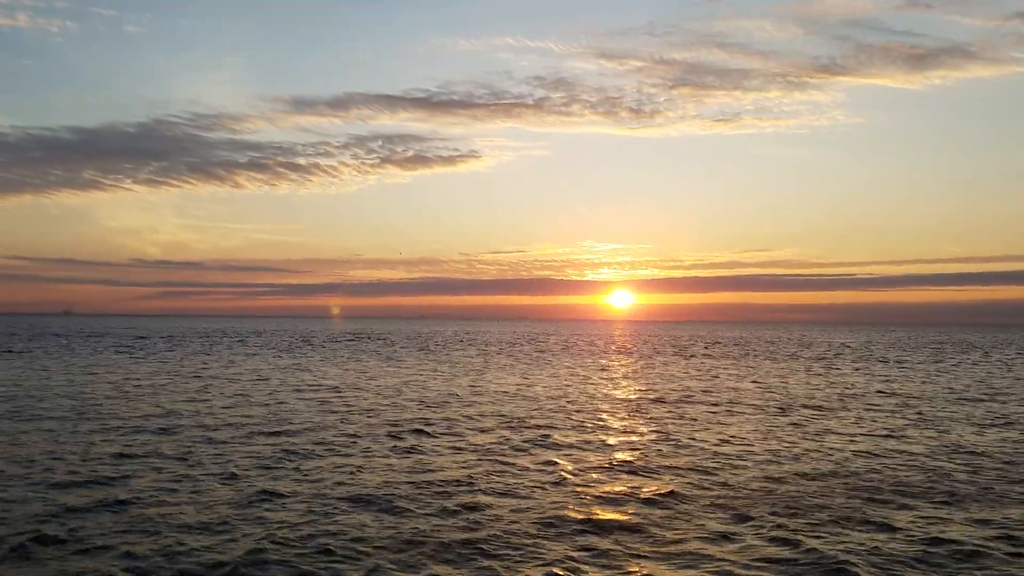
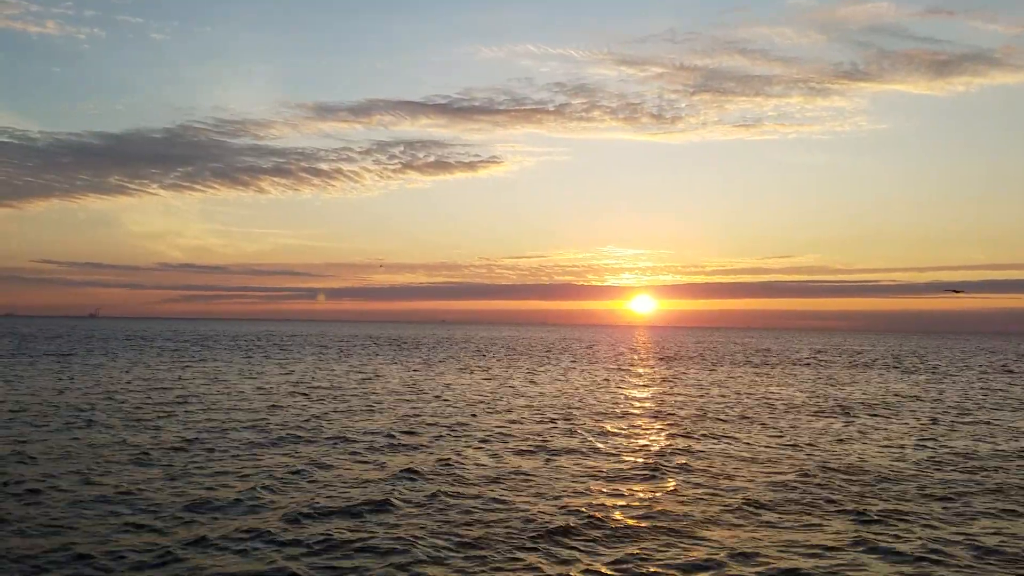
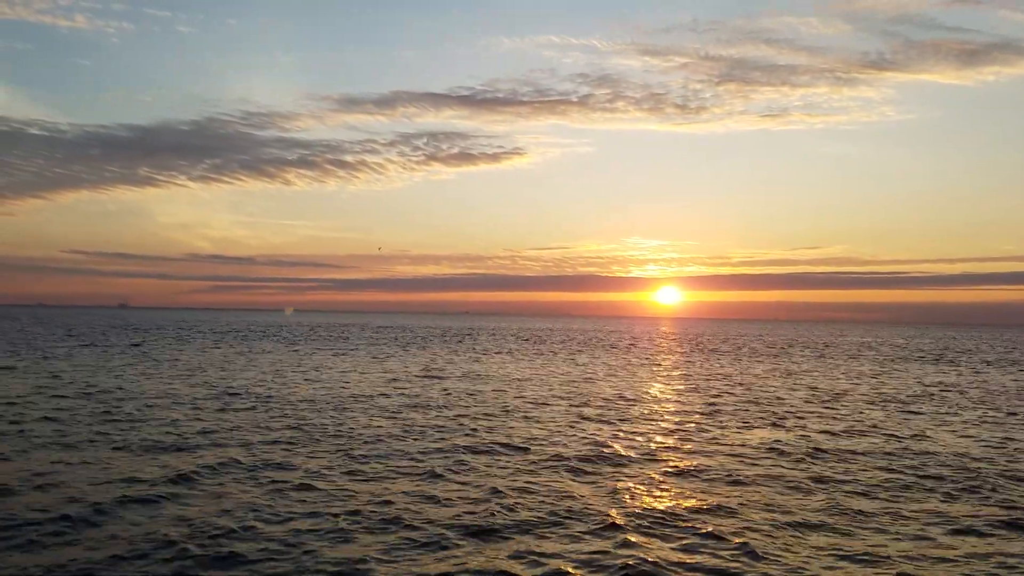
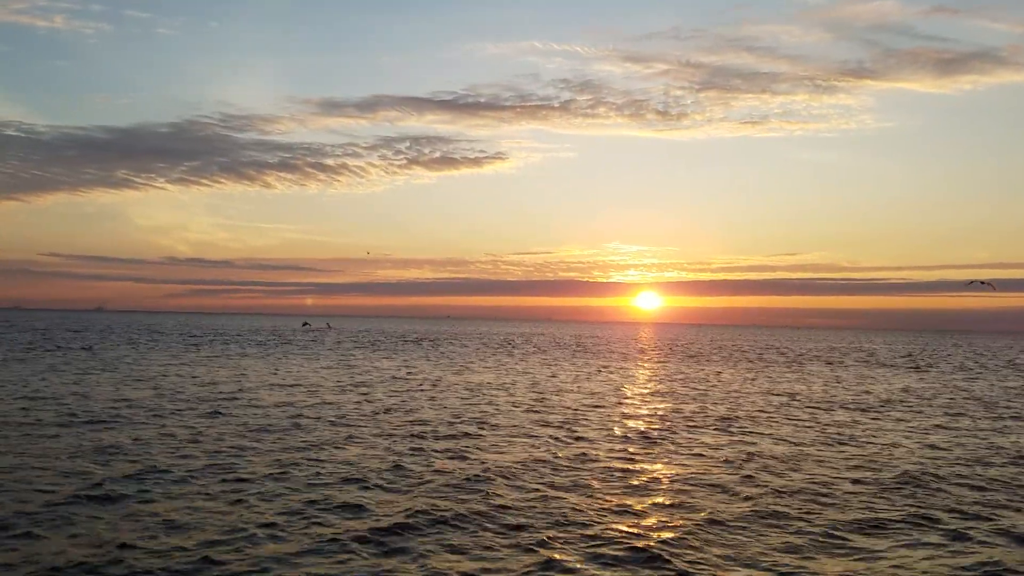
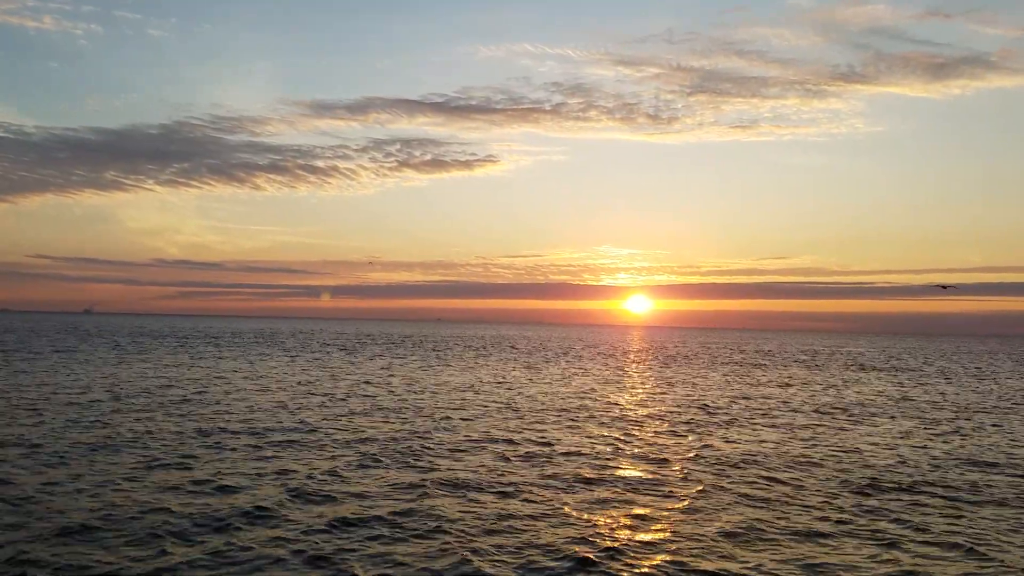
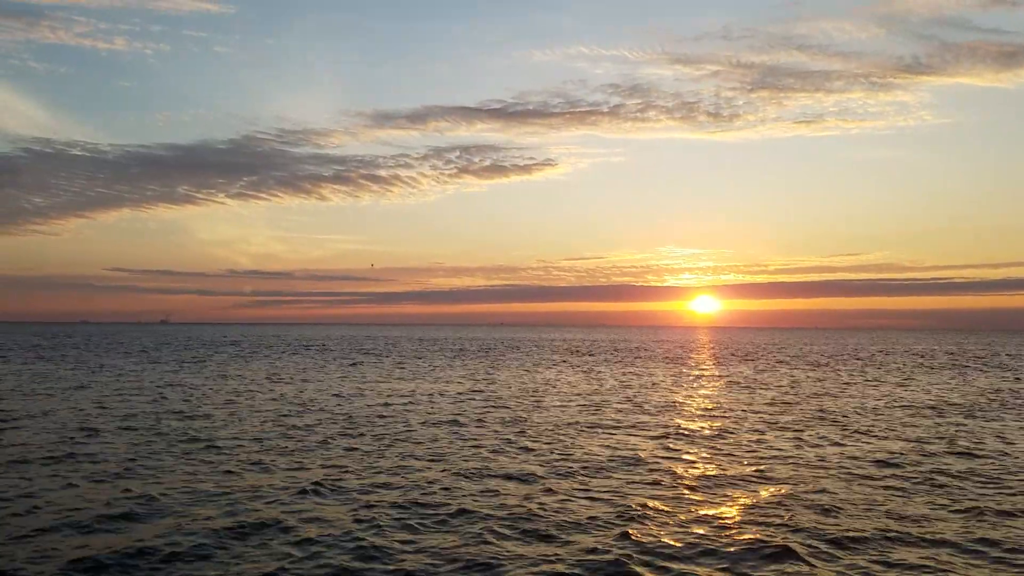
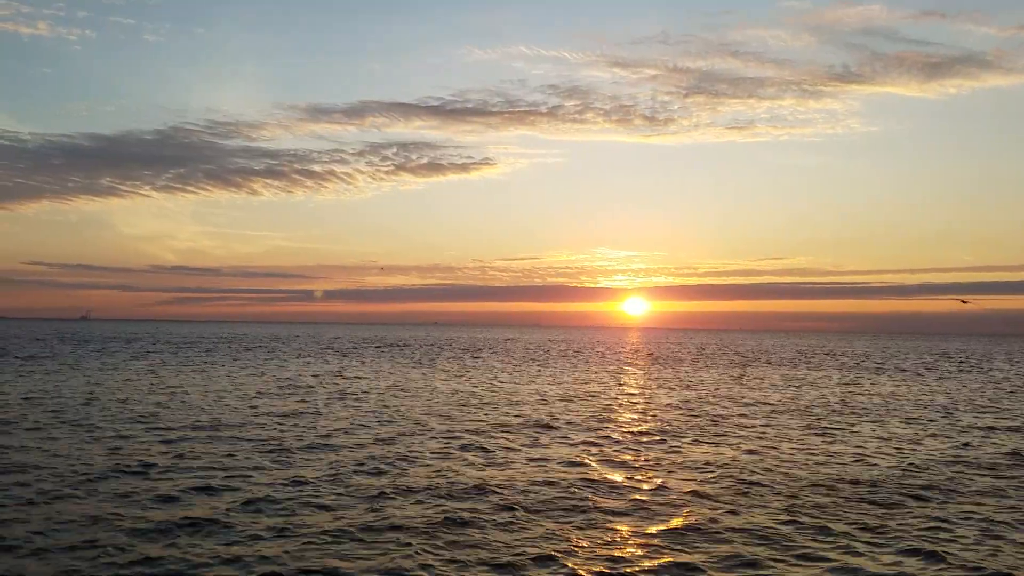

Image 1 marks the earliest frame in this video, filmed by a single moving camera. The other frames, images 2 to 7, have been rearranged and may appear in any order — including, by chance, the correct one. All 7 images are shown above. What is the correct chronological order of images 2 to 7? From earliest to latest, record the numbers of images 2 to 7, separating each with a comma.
7, 2, 5, 4, 3, 6
